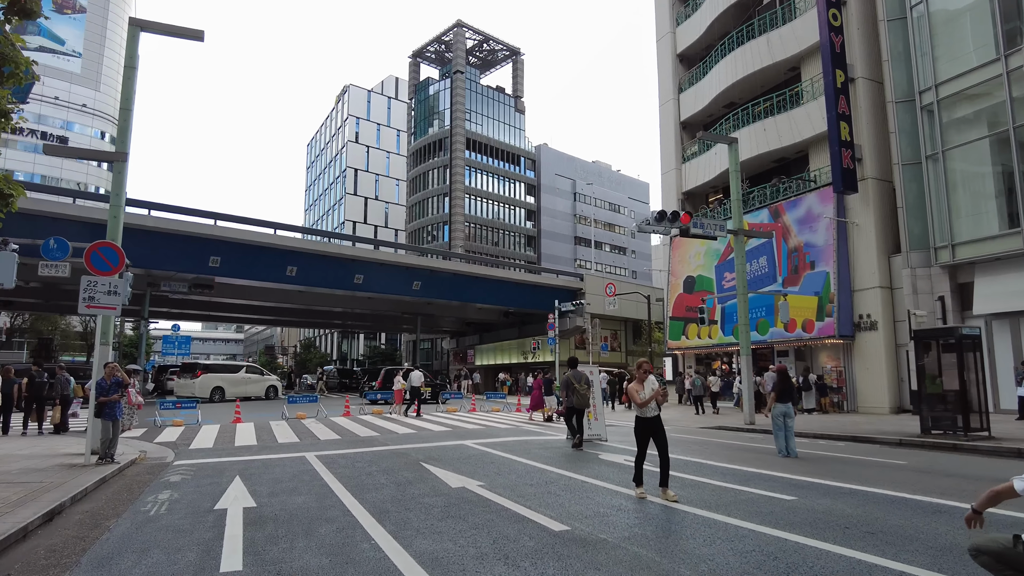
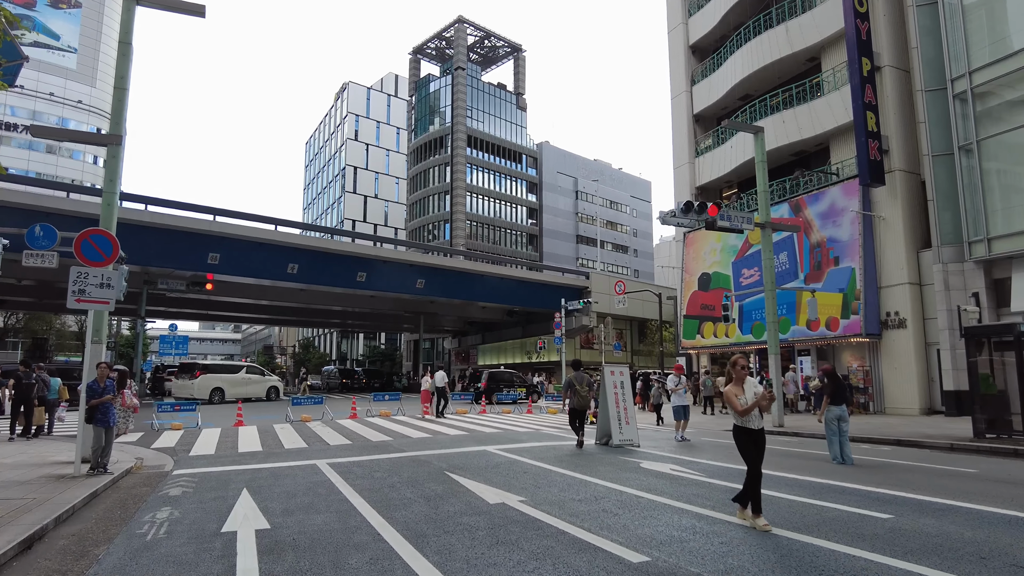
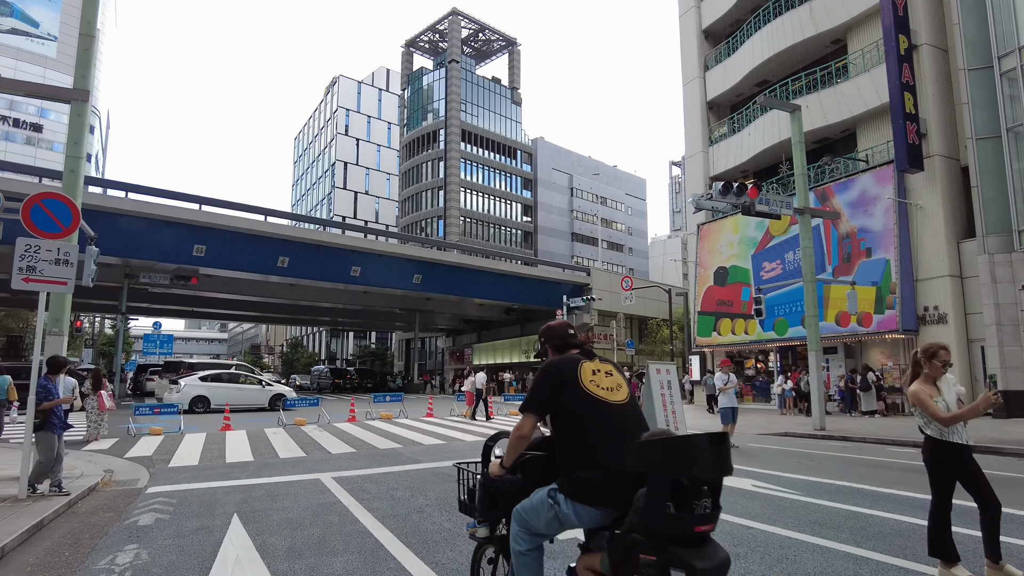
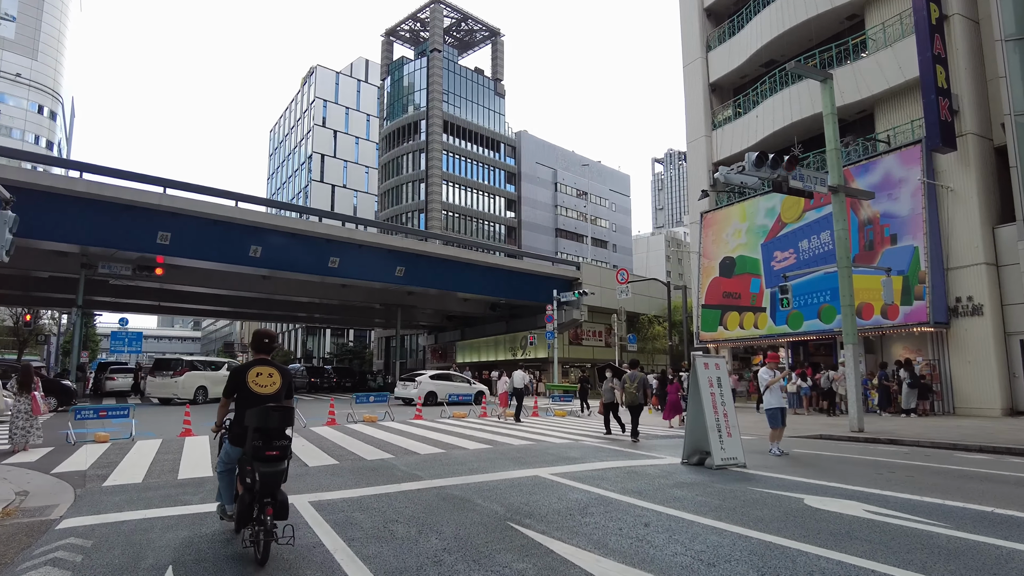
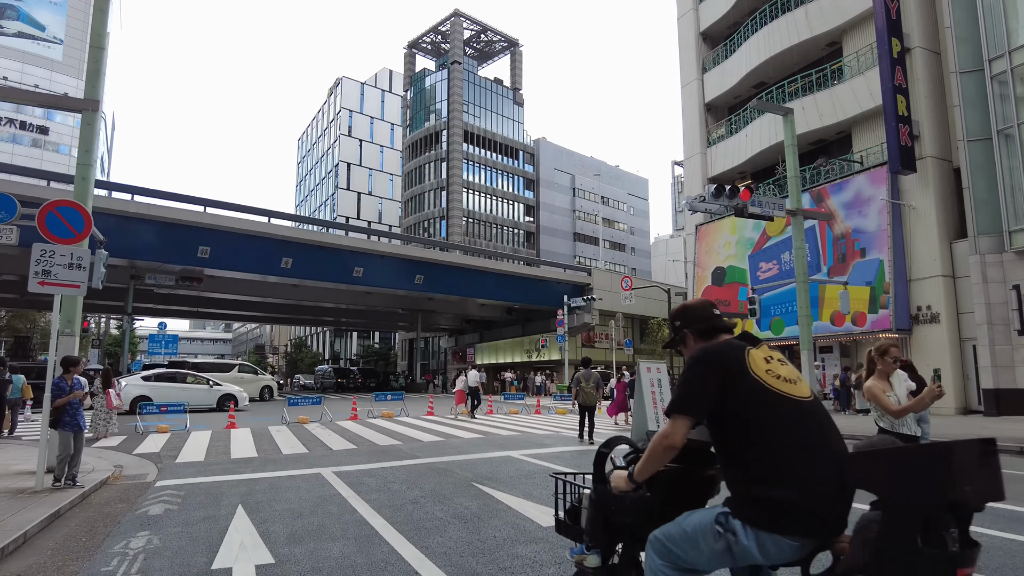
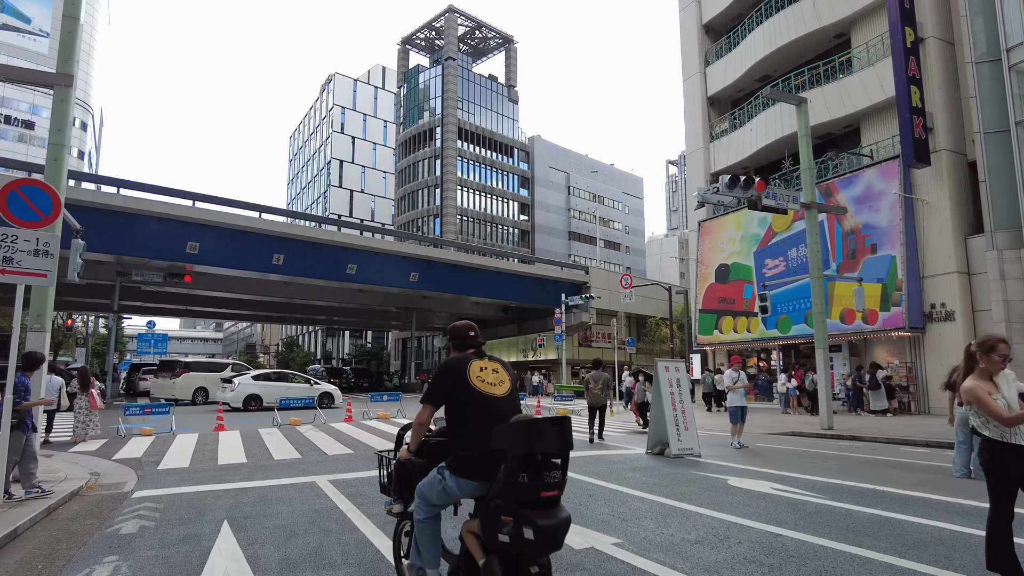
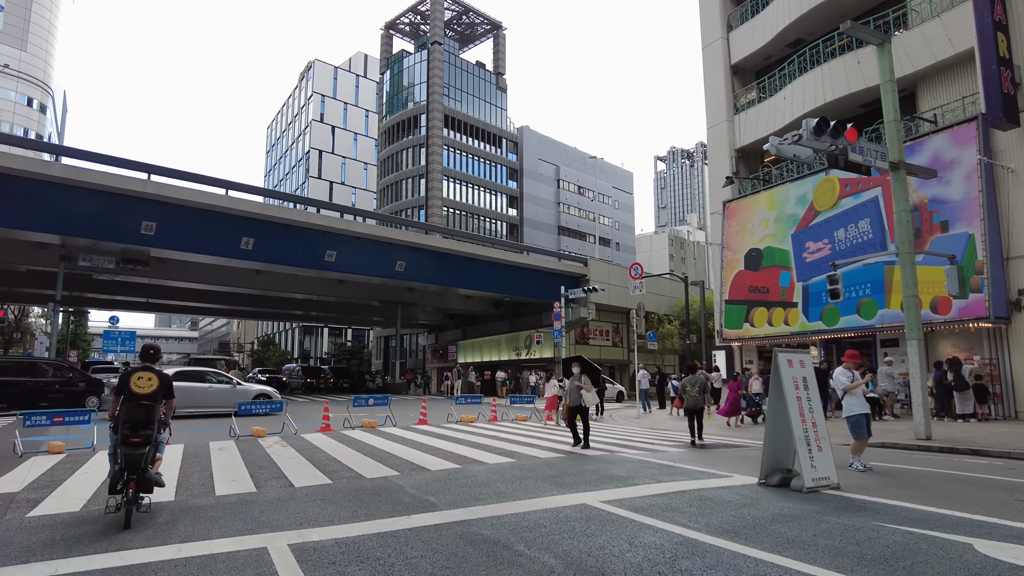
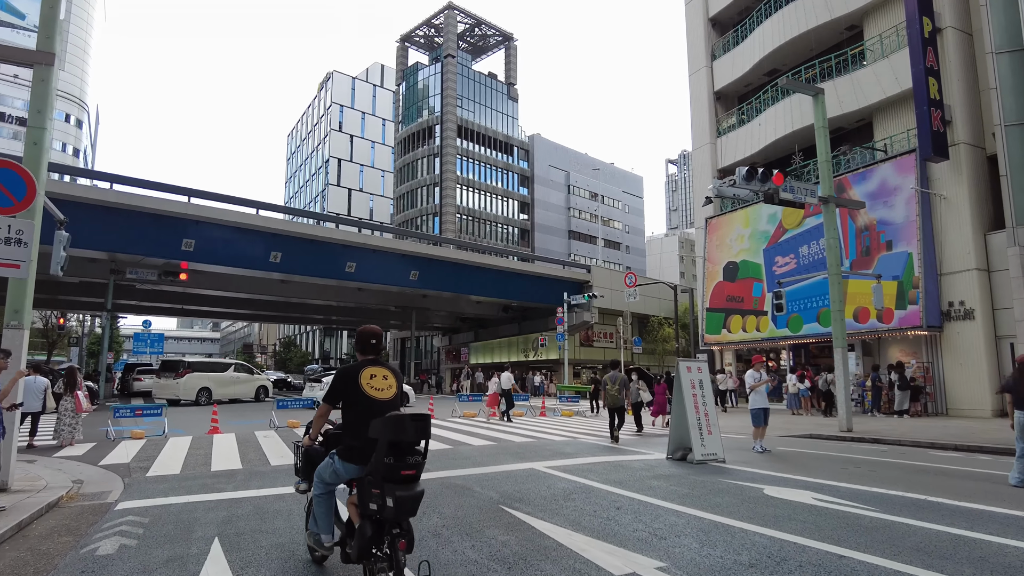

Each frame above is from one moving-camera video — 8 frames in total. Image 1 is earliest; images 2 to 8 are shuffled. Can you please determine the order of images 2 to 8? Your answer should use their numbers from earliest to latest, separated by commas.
2, 5, 3, 6, 8, 4, 7
